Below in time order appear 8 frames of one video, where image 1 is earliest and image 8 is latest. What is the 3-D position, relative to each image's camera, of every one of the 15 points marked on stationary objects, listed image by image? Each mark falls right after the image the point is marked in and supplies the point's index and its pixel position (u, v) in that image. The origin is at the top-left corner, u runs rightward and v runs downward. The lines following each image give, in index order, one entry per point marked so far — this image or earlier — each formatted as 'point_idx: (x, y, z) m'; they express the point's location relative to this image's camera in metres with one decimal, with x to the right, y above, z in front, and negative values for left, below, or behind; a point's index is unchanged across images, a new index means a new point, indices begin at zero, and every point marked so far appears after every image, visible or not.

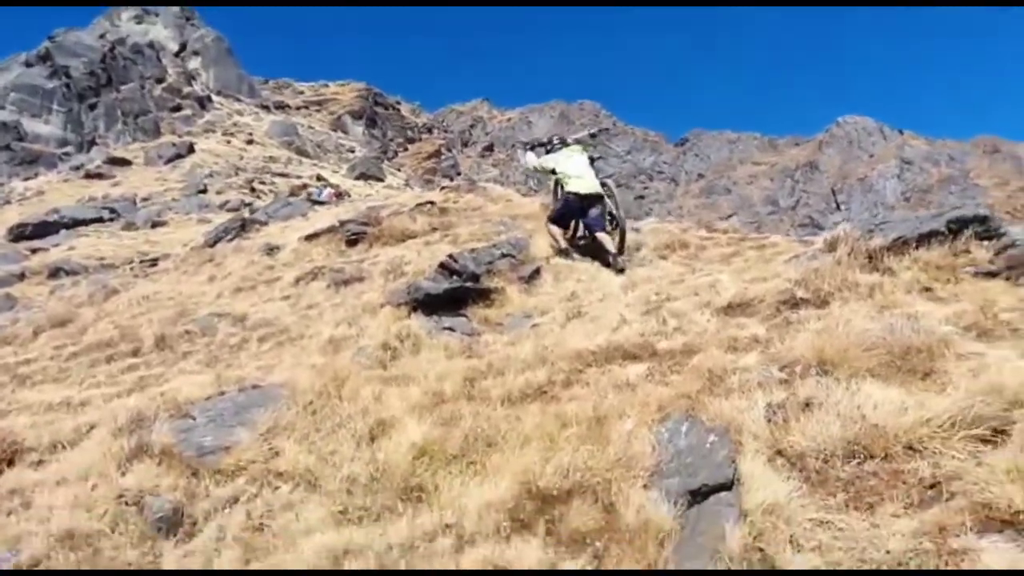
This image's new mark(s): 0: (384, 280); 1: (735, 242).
0: (-2.9, +0.2, +16.5) m
1: (+5.0, +1.0, +16.1) m
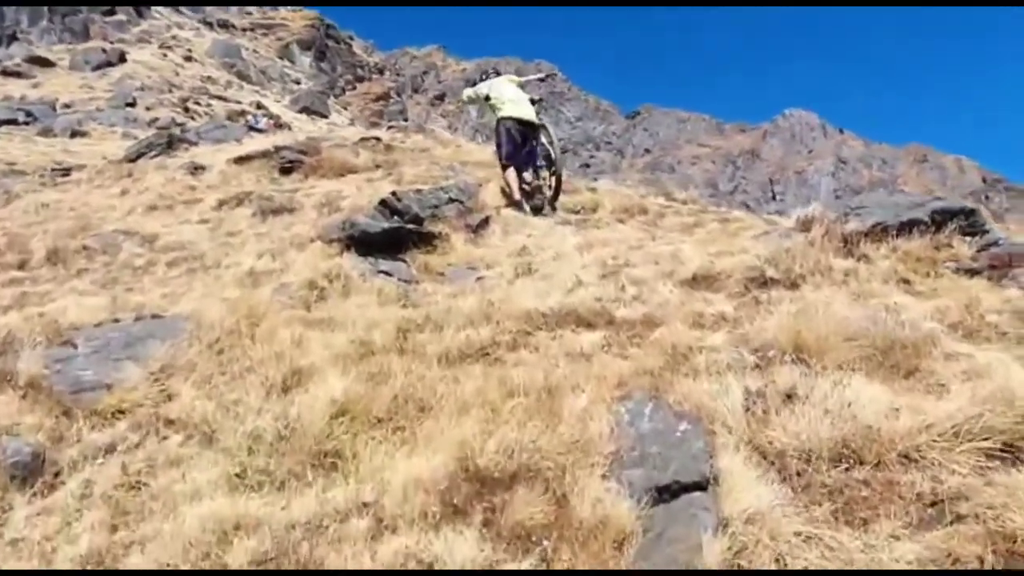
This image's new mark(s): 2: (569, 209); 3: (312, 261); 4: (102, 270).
0: (-4.0, +1.5, +15.0) m
1: (+3.9, +1.6, +15.4) m
2: (+1.2, +1.7, +15.7) m
3: (-3.2, +0.4, +11.7) m
4: (-7.2, +0.3, +12.6) m
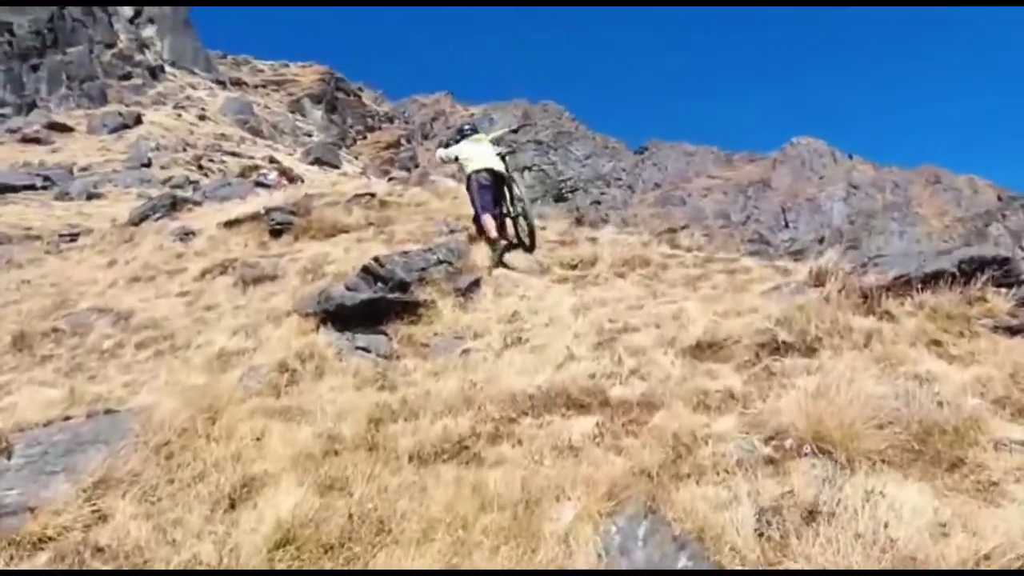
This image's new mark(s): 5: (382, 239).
0: (-4.2, +0.1, +14.3) m
1: (+3.8, +0.5, +14.4) m
2: (+1.1, +0.5, +14.8) m
3: (-3.4, -0.8, +10.9) m
4: (-7.3, -1.1, +11.8) m
5: (-3.2, +1.2, +17.7) m
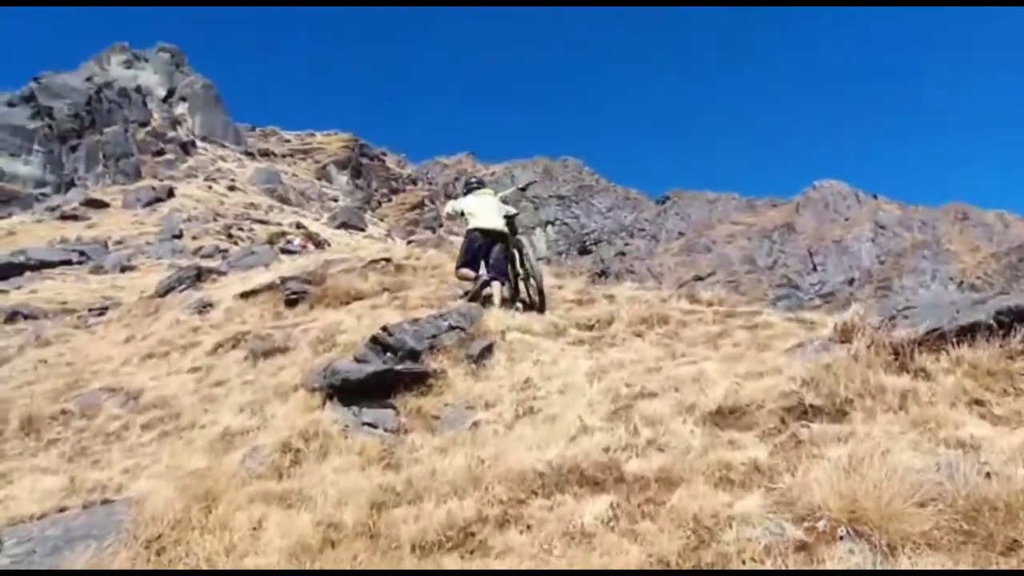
0: (-3.9, -1.2, +14.0) m
1: (+4.0, -0.6, +13.9) m
2: (+1.4, -0.7, +14.4) m
3: (-3.2, -1.9, +10.5) m
4: (-7.0, -2.4, +11.6) m
5: (-2.8, -0.4, +17.5) m
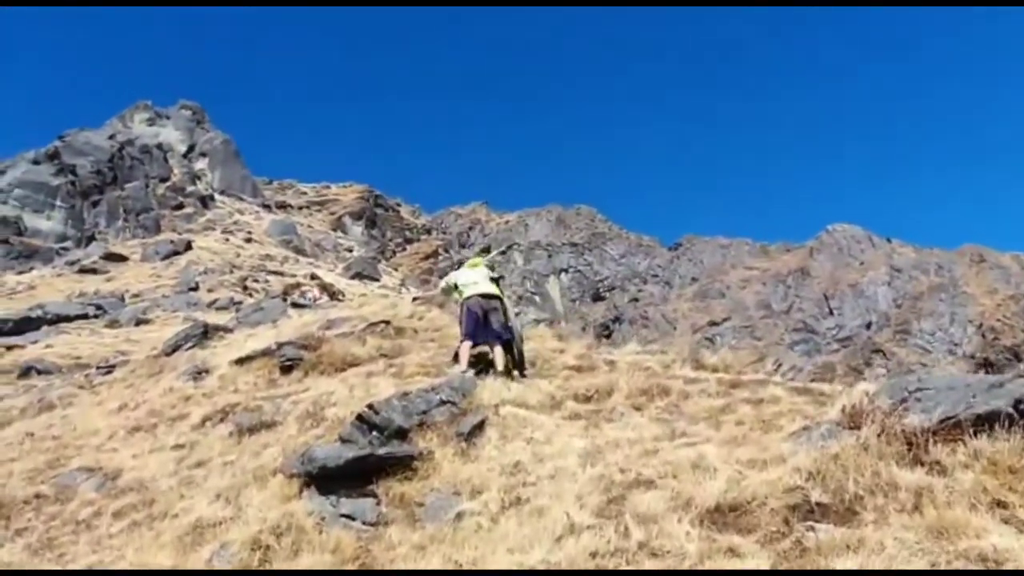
0: (-4.0, -2.6, +13.4) m
1: (+3.9, -1.9, +13.2) m
2: (+1.3, -2.1, +13.7) m
3: (-3.4, -3.0, +9.9) m
4: (-7.2, -3.7, +11.0) m
5: (-2.9, -2.0, +17.0) m
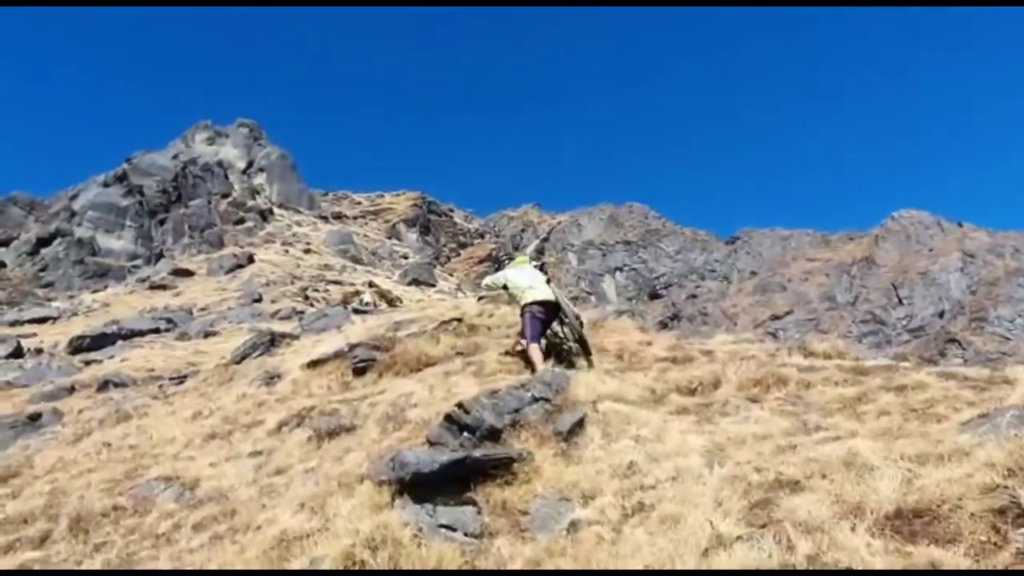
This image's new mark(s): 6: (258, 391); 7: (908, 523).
0: (-2.3, -2.5, +12.5) m
1: (+5.5, -1.4, +11.8) m
2: (+2.9, -1.8, +12.5) m
3: (-1.9, -2.8, +9.0) m
4: (-5.6, -3.7, +10.4) m
5: (-0.9, -1.8, +16.0) m
6: (-6.8, -2.8, +19.5) m
7: (+3.4, -2.1, +6.3) m
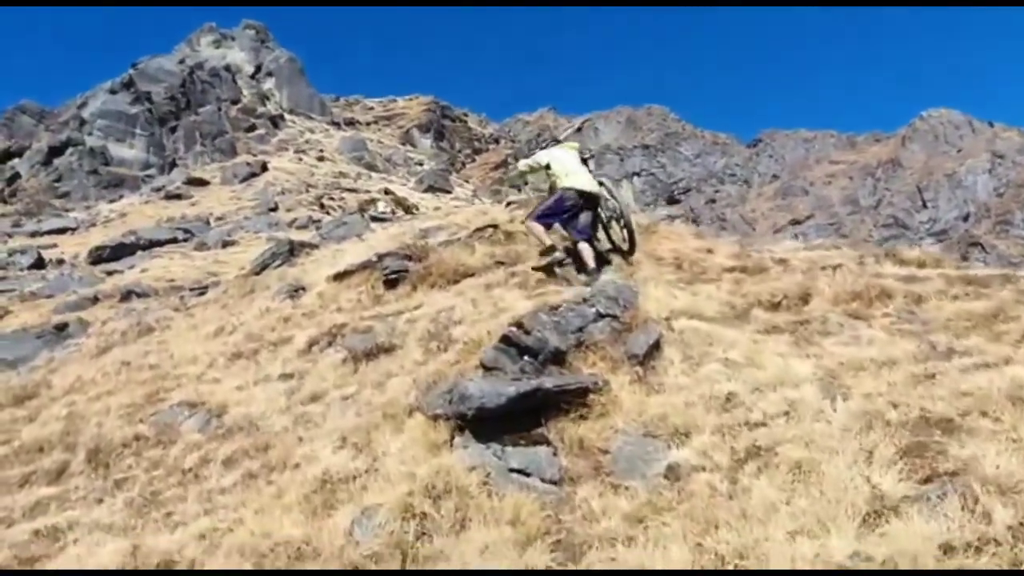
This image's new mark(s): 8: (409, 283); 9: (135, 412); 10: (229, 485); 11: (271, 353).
0: (-1.4, -1.0, +11.2) m
1: (+6.4, 0.0, +10.2) m
2: (+3.8, -0.2, +10.9) m
3: (-1.1, -1.8, +7.7) m
4: (-4.7, -2.5, +9.3) m
5: (0.0, +0.1, +14.5) m
6: (-5.8, -0.4, +18.3) m
7: (+4.2, -1.3, +4.9) m
8: (-2.4, +0.1, +16.6) m
9: (-6.2, -2.0, +11.9) m
10: (-3.3, -2.3, +8.6) m
11: (-4.6, -1.2, +13.8) m
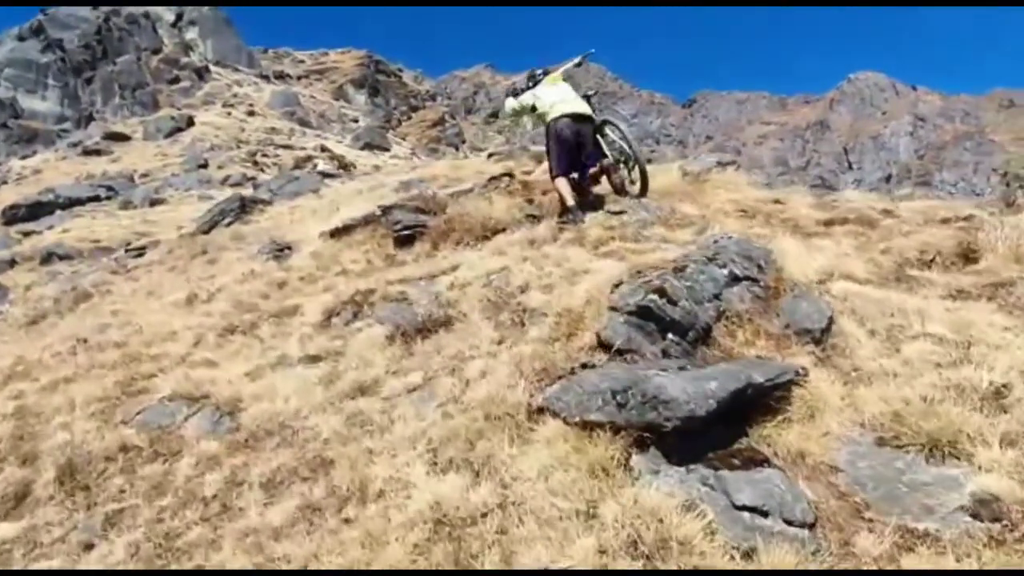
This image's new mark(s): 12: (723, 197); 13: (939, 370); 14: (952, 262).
0: (-0.2, -0.5, +8.8) m
1: (+7.7, +0.5, +8.3) m
2: (+5.0, +0.3, +8.9) m
3: (+0.4, -1.5, +5.4) m
4: (-3.4, -2.1, +6.7) m
5: (+0.9, +0.8, +12.1) m
6: (-5.2, +0.5, +15.4) m
7: (+5.9, -1.1, +3.0) m
8: (-1.6, +0.9, +13.9) m
9: (-5.0, -1.5, +9.1) m
10: (-1.9, -2.0, +6.0) m
11: (-3.6, -0.6, +11.1) m
12: (+4.2, +1.8, +14.0) m
13: (+3.7, -0.7, +6.3) m
14: (+5.4, +0.3, +8.8) m
